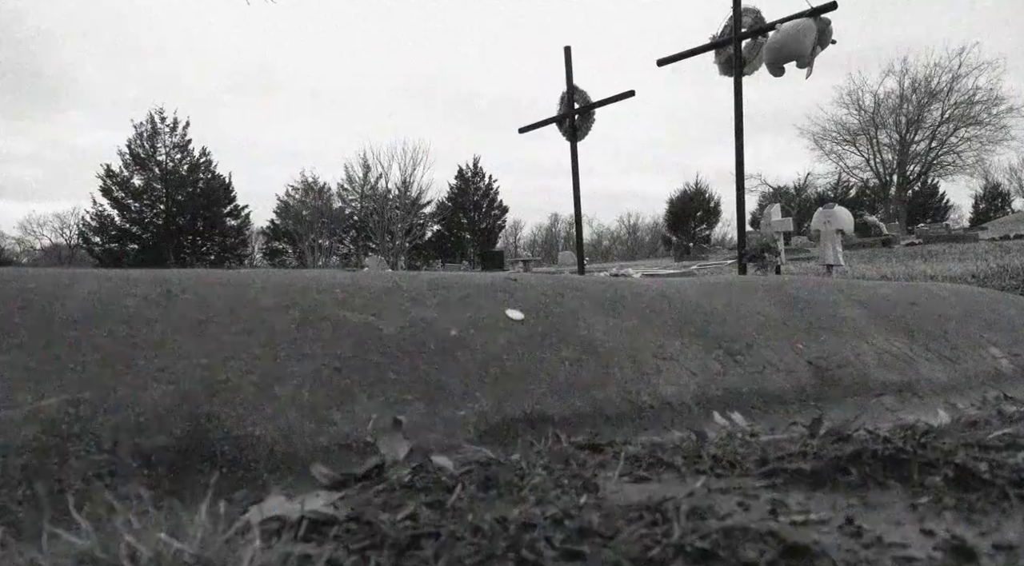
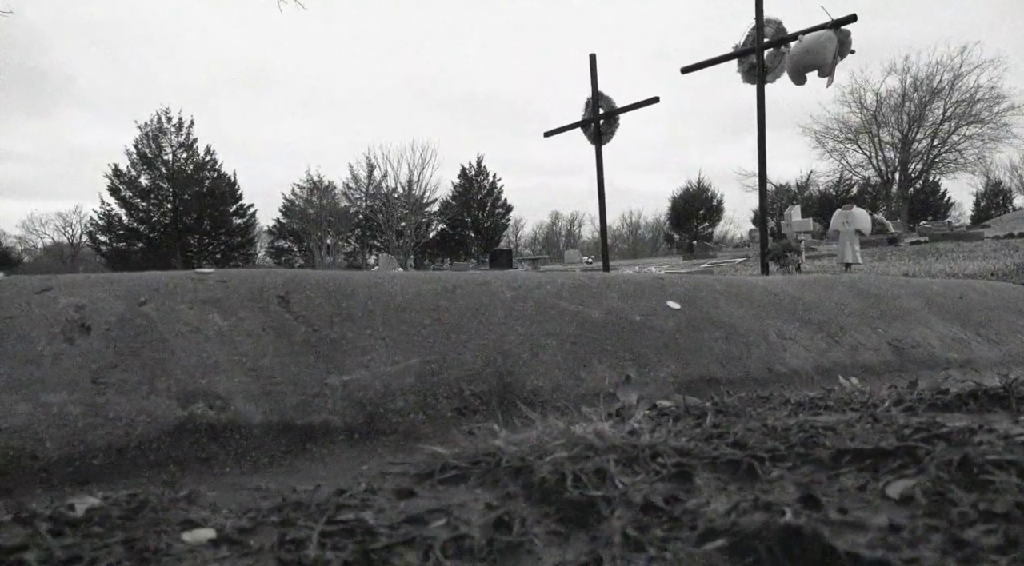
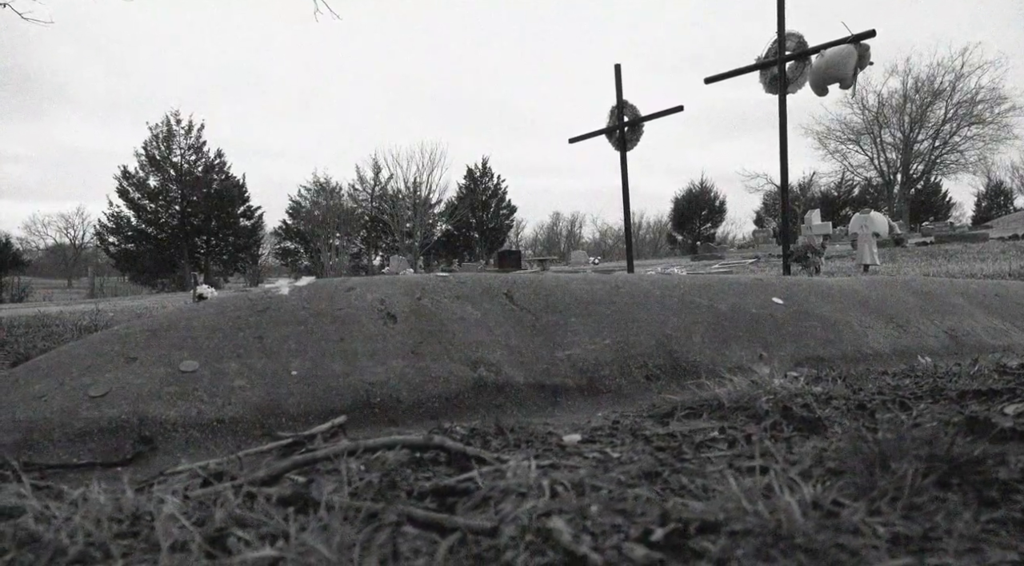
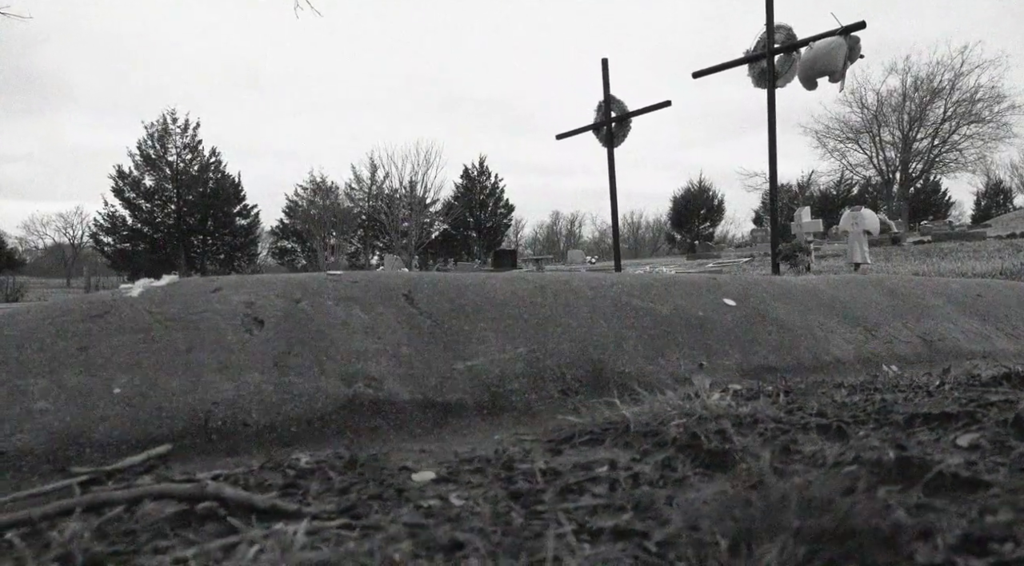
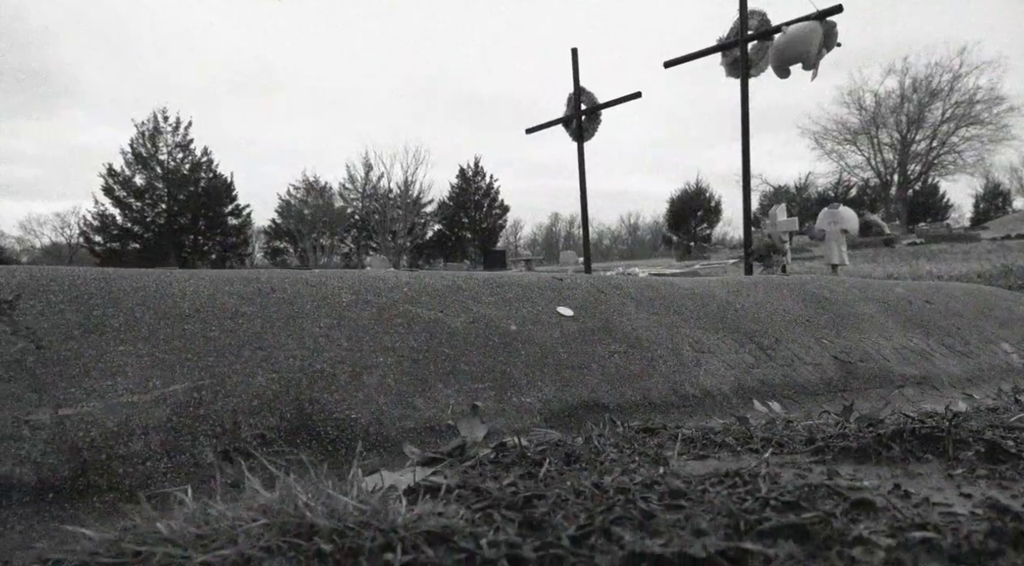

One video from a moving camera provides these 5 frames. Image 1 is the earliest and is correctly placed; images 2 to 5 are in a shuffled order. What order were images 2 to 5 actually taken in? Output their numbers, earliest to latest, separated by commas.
5, 2, 4, 3
